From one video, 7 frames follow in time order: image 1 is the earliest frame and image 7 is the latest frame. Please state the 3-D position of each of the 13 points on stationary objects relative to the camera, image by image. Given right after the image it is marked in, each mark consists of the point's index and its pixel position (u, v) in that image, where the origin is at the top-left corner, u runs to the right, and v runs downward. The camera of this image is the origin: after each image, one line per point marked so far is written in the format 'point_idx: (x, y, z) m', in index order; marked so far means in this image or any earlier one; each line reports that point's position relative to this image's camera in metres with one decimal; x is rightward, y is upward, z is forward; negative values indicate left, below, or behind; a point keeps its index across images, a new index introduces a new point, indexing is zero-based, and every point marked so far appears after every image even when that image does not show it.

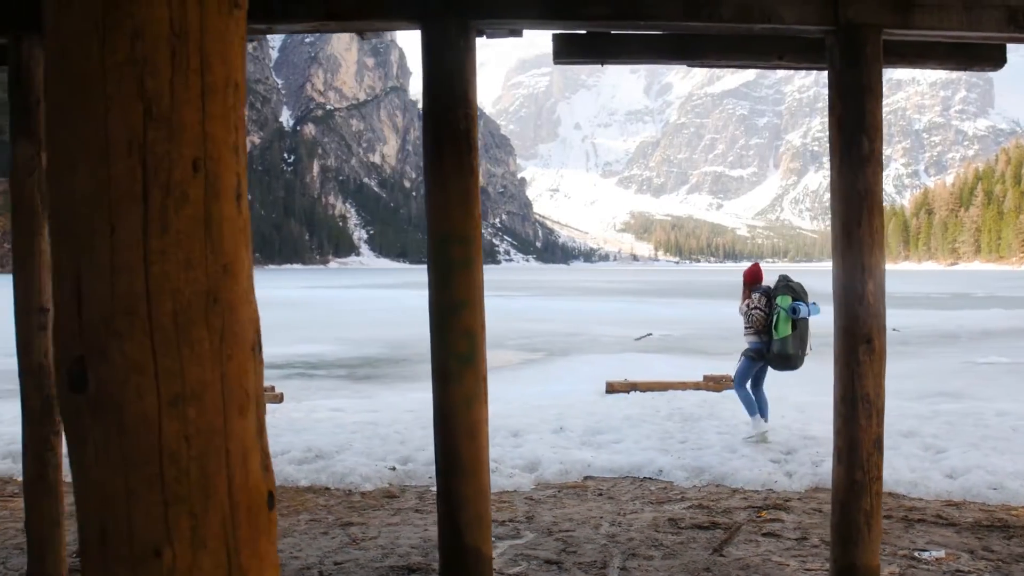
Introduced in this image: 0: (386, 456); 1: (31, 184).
0: (-2.1, -2.9, +13.7) m
1: (-4.6, +1.0, +7.5) m
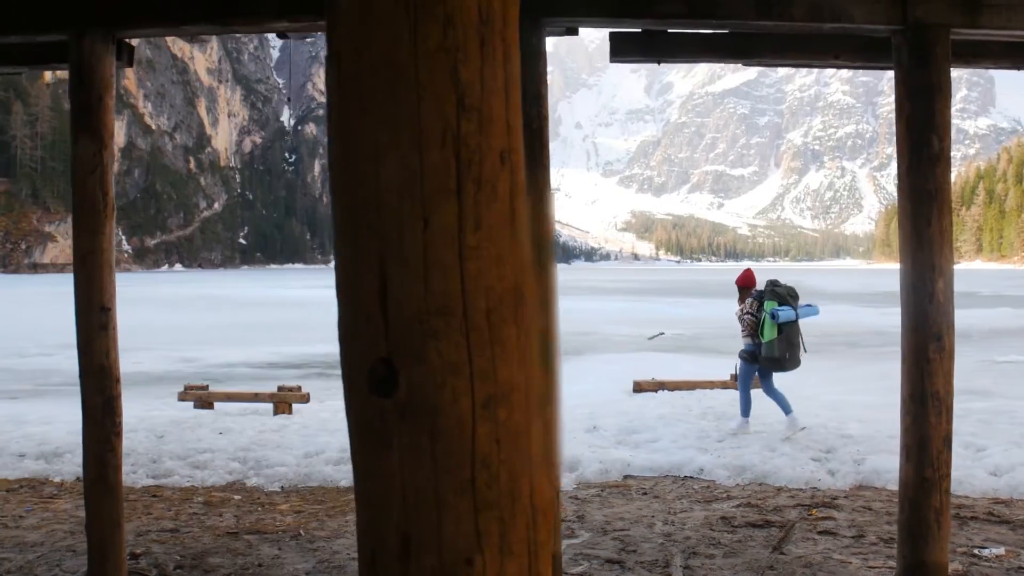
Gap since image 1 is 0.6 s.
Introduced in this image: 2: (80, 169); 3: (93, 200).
0: (-1.5, -2.9, +13.6) m
1: (-3.9, +1.0, +7.4) m
2: (-4.0, +1.1, +7.4) m
3: (-3.9, +0.8, +7.5) m
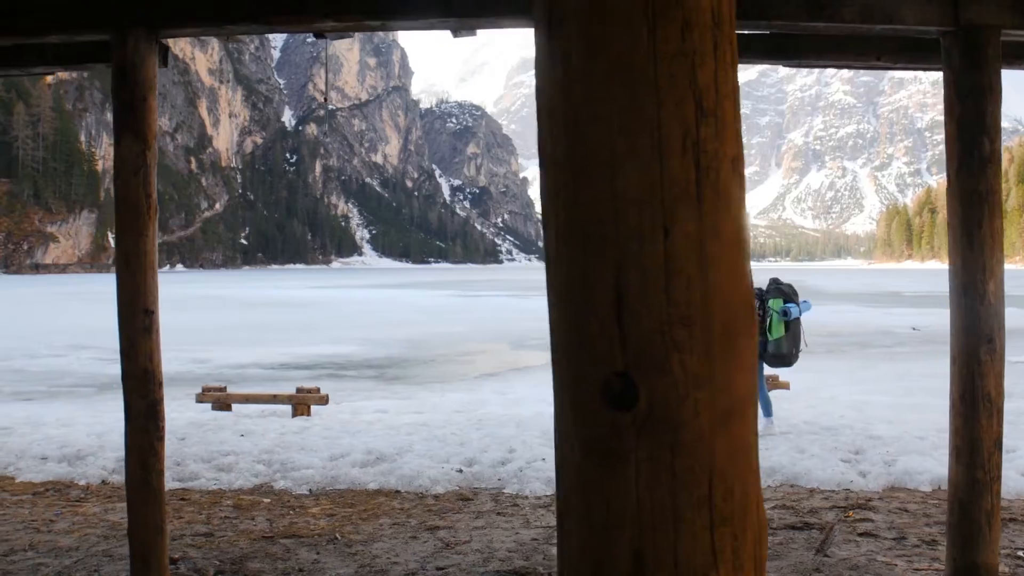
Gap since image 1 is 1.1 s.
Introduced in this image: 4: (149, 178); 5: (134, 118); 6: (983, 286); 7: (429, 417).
0: (-1.1, -2.9, +13.6) m
1: (-3.5, +1.0, +7.4) m
2: (-3.6, +1.1, +7.4) m
3: (-3.5, +0.8, +7.4) m
4: (-3.4, +1.0, +7.5) m
5: (-3.5, +1.6, +7.4) m
6: (+4.3, 0.0, +7.3) m
7: (-1.8, -2.9, +18.0) m
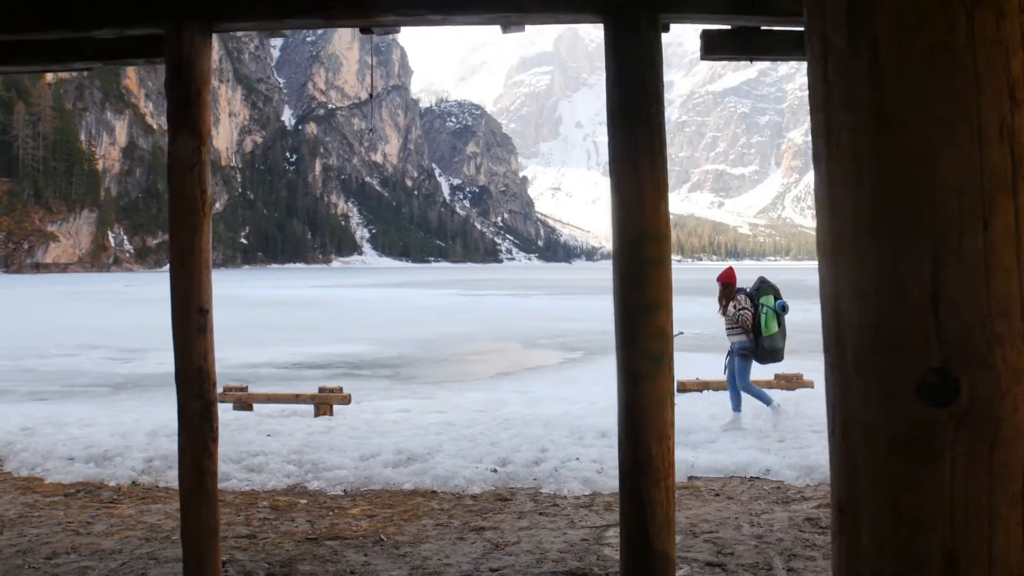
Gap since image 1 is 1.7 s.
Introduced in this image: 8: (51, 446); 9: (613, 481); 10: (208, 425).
0: (-0.5, -2.9, +13.5) m
1: (-2.9, +1.0, +7.3) m
2: (-3.1, +1.1, +7.3) m
3: (-3.0, +0.8, +7.3) m
4: (-2.9, +1.1, +7.4) m
5: (-3.0, +1.6, +7.3) m
6: (+4.9, 0.0, +7.2) m
7: (-1.3, -2.9, +17.9) m
8: (-8.9, -3.1, +15.3) m
9: (+1.5, -3.0, +12.3) m
10: (-2.8, -1.3, +7.4) m
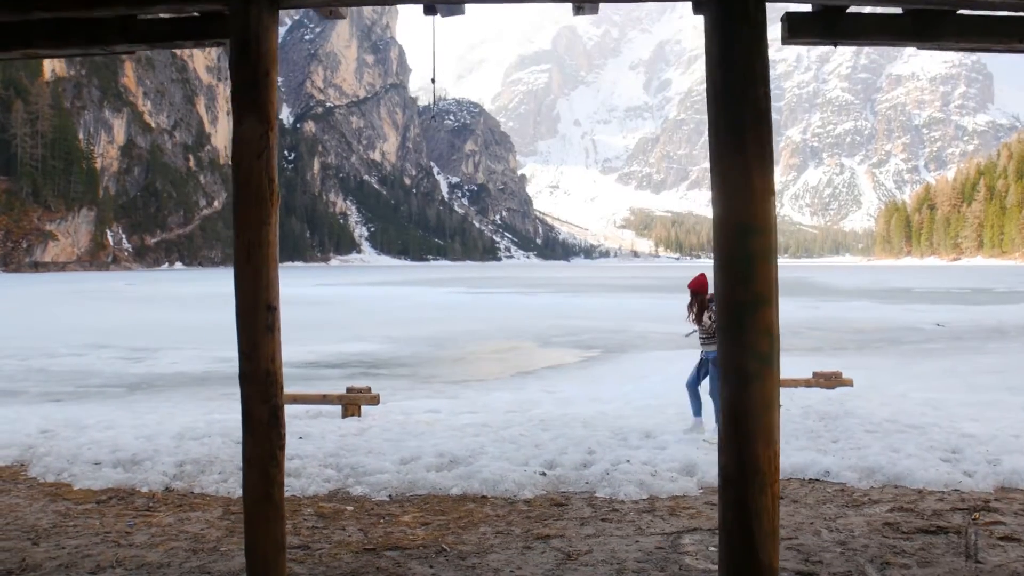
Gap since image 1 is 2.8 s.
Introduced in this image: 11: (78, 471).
0: (+0.3, -2.8, +13.0) m
1: (-2.2, +1.0, +6.8) m
2: (-2.3, +1.2, +6.8) m
3: (-2.2, +0.9, +6.8) m
4: (-2.1, +1.1, +6.9) m
5: (-2.2, +1.6, +6.7) m
6: (+5.7, +0.1, +6.7) m
7: (-0.5, -2.8, +17.3) m
8: (-8.2, -3.0, +14.8) m
9: (+2.3, -2.9, +11.7) m
10: (-2.0, -1.2, +6.9) m
11: (-7.3, -3.1, +13.3) m
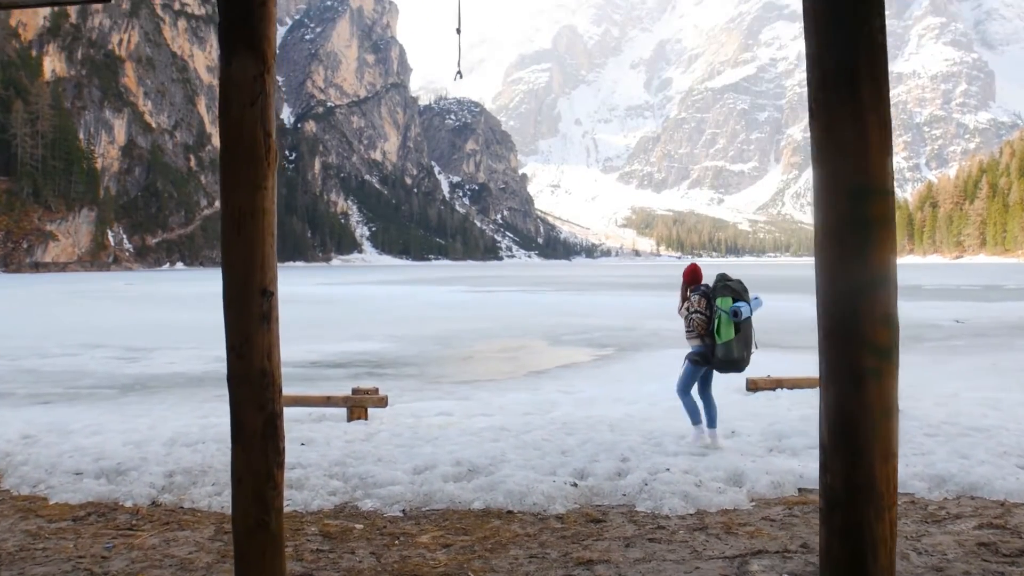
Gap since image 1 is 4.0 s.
0: (+0.6, -2.7, +11.7) m
1: (-1.8, +1.2, +5.5) m
2: (-1.9, +1.3, +5.5) m
3: (-1.8, +1.0, +5.5) m
4: (-1.7, +1.2, +5.6) m
5: (-1.8, +1.8, +5.4) m
6: (+6.0, +0.3, +5.4) m
7: (-0.2, -2.7, +16.1) m
8: (-7.8, -2.9, +13.5) m
9: (+2.7, -2.8, +10.5) m
10: (-1.7, -1.1, +5.6) m
11: (-6.9, -3.0, +12.0) m
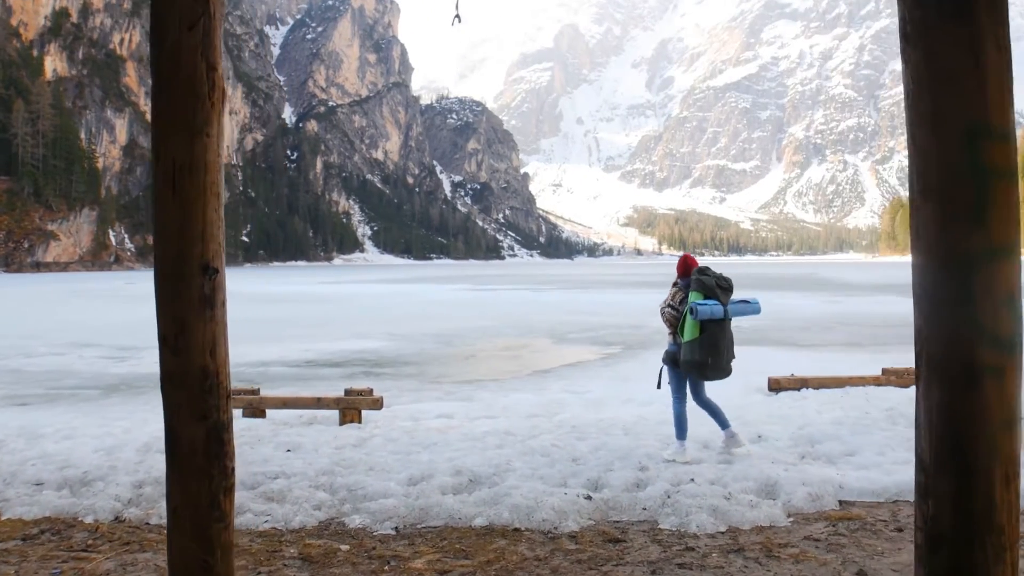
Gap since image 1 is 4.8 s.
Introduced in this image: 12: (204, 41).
0: (+0.7, -2.5, +10.5) m
1: (-1.8, +1.3, +4.3) m
2: (-1.9, +1.4, +4.3) m
3: (-1.8, +1.1, +4.3) m
4: (-1.7, +1.4, +4.4) m
5: (-1.8, +1.9, +4.3) m
6: (+6.1, +0.4, +4.2) m
7: (-0.1, -2.5, +14.9) m
8: (-7.7, -2.8, +12.4) m
9: (+2.8, -2.6, +9.3) m
10: (-1.6, -1.0, +4.4) m
11: (-6.8, -2.8, +10.9) m
12: (-1.7, +1.3, +4.3) m
